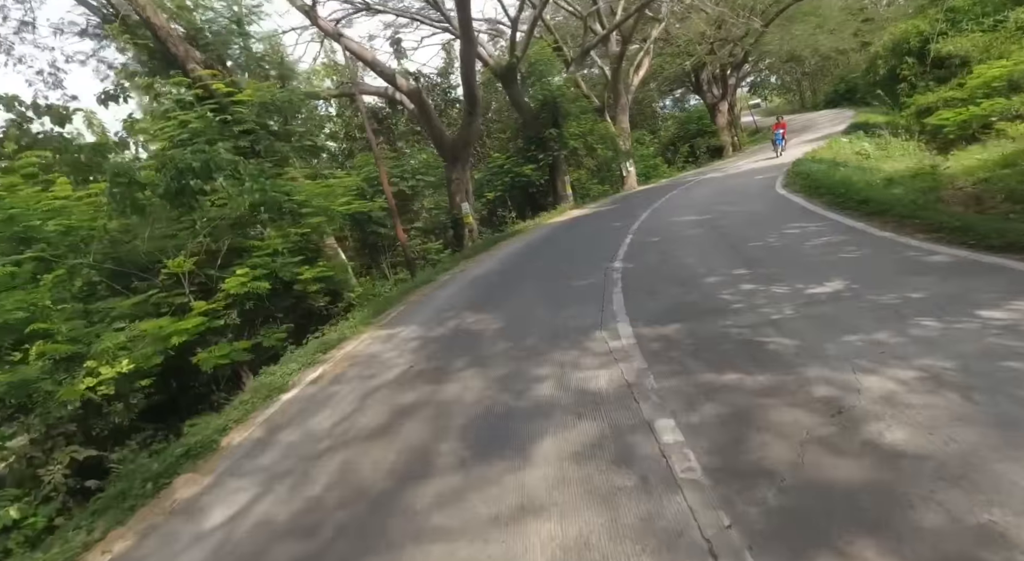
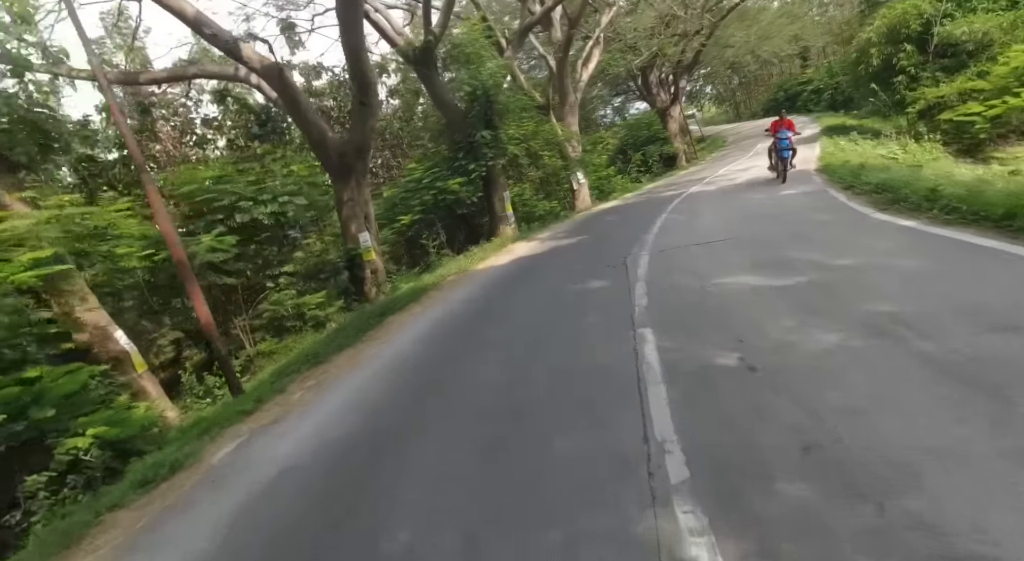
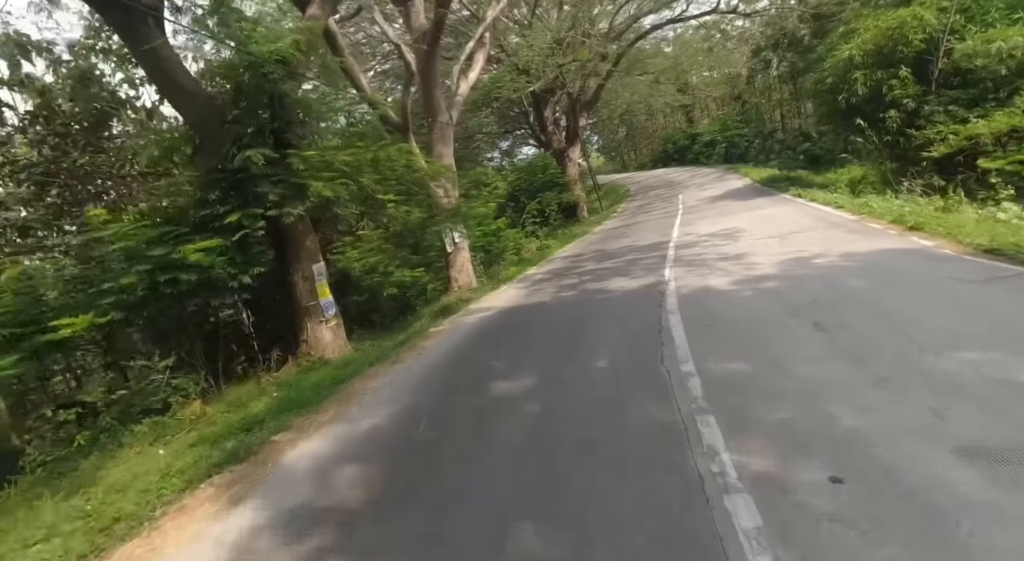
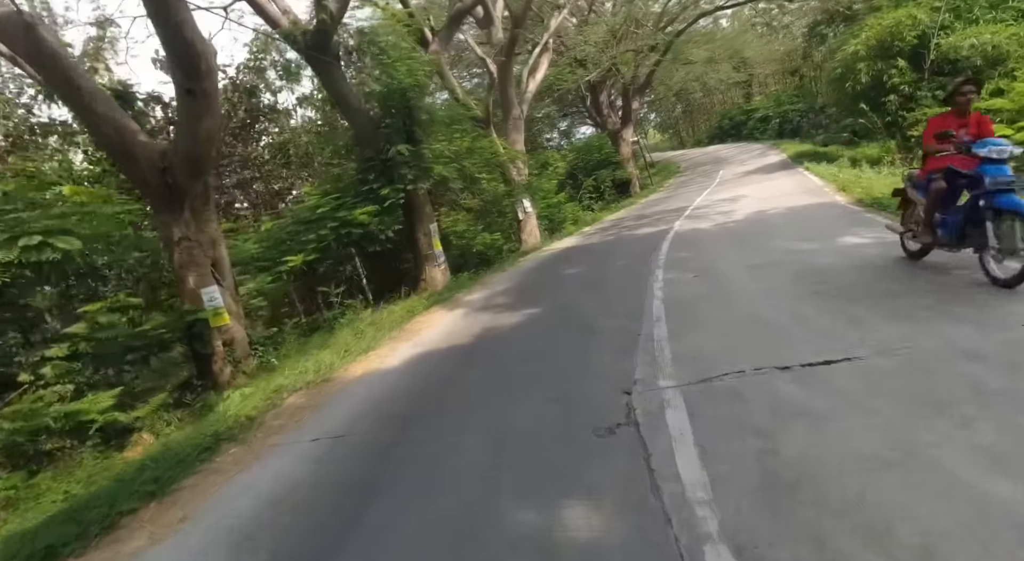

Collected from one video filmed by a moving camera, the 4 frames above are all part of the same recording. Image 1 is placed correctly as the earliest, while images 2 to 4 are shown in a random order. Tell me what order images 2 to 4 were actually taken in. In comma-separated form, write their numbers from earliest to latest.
2, 4, 3
